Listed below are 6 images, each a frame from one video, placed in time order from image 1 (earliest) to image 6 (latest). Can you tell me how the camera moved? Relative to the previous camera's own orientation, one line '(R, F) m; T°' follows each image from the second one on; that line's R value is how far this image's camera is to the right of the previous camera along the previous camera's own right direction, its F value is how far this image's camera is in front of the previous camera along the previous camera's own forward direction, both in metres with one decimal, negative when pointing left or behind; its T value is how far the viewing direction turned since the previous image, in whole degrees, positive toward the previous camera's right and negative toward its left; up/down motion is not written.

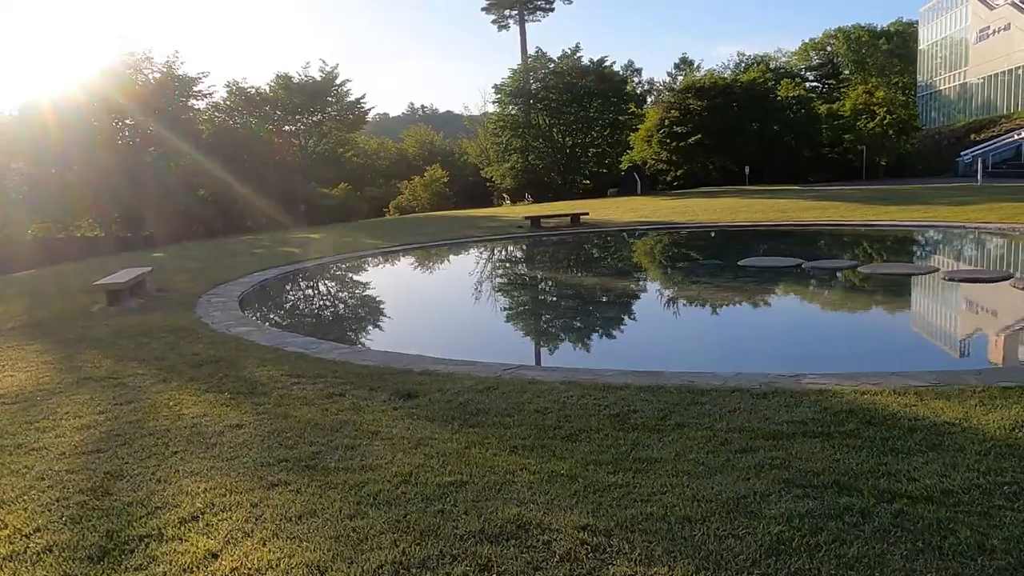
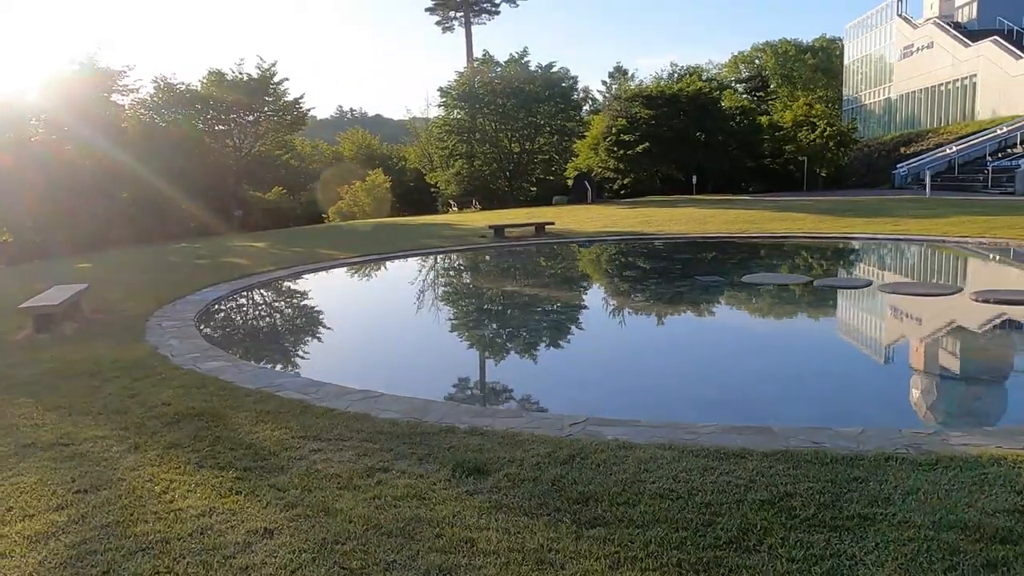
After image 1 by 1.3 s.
(-0.7, +0.9) m; +5°
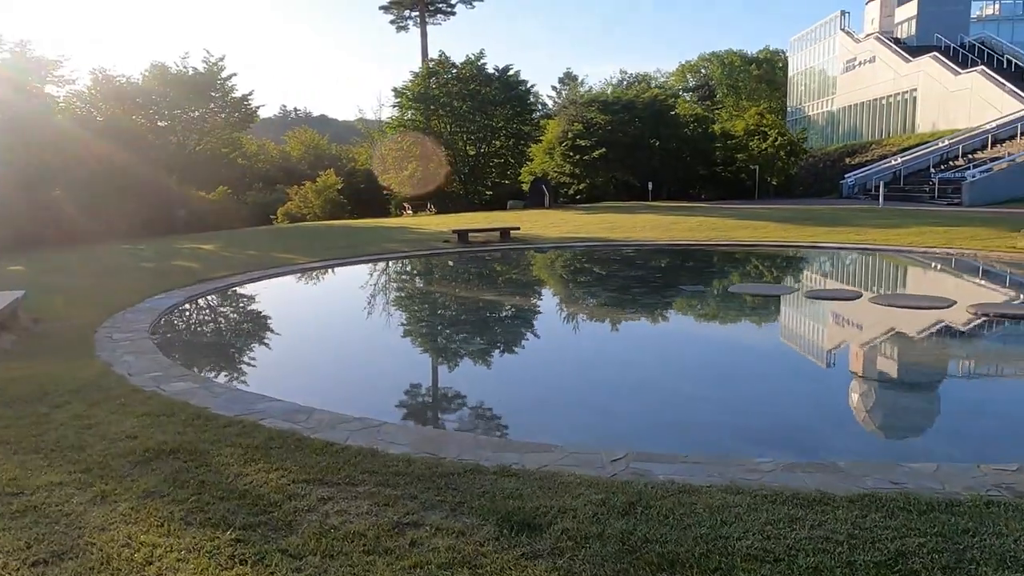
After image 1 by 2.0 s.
(-0.4, +0.5) m; +4°
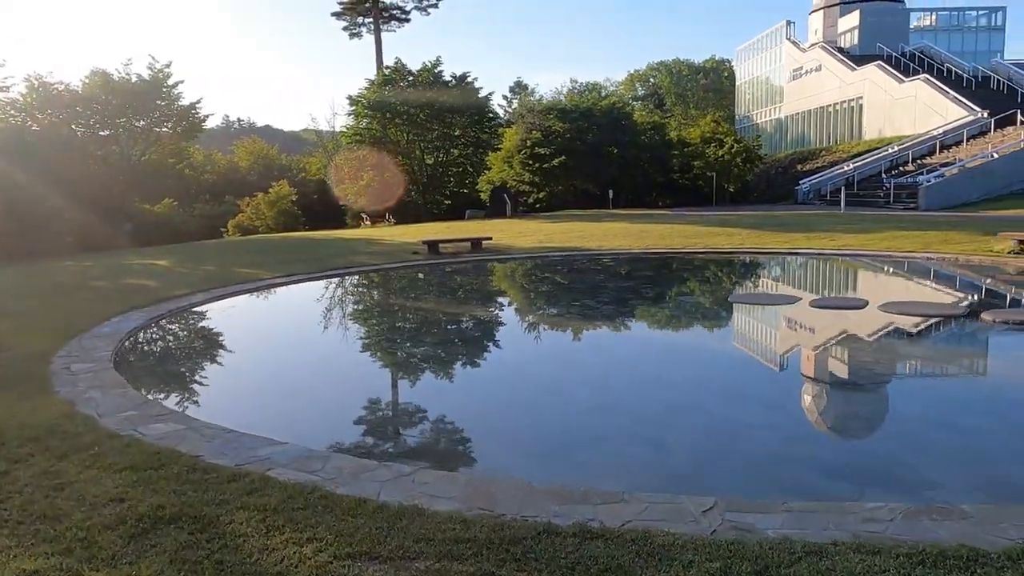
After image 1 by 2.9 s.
(-0.4, +0.5) m; +4°
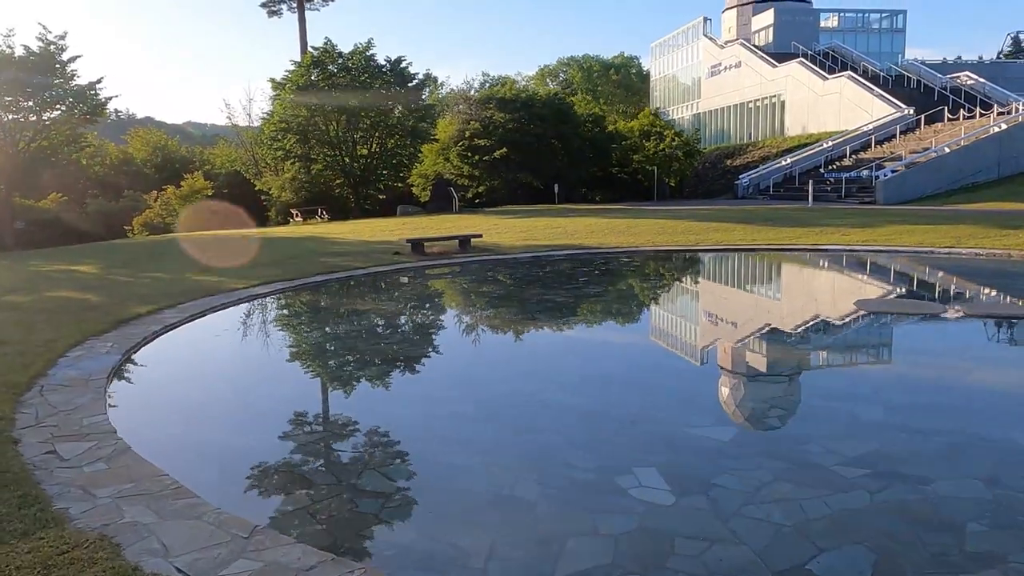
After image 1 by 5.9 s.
(-1.7, +2.0) m; +8°
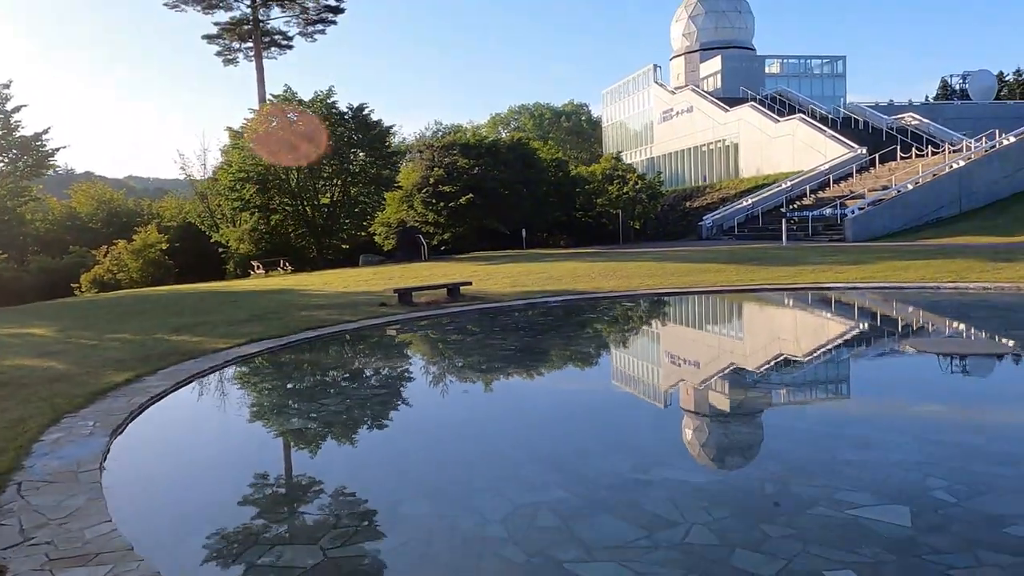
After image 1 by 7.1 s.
(-0.7, +0.7) m; +4°
